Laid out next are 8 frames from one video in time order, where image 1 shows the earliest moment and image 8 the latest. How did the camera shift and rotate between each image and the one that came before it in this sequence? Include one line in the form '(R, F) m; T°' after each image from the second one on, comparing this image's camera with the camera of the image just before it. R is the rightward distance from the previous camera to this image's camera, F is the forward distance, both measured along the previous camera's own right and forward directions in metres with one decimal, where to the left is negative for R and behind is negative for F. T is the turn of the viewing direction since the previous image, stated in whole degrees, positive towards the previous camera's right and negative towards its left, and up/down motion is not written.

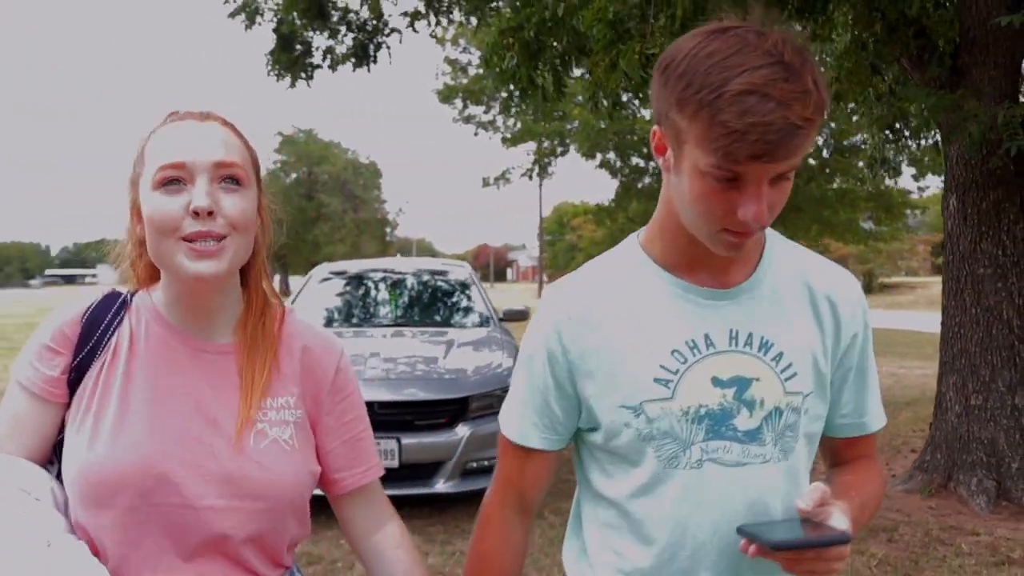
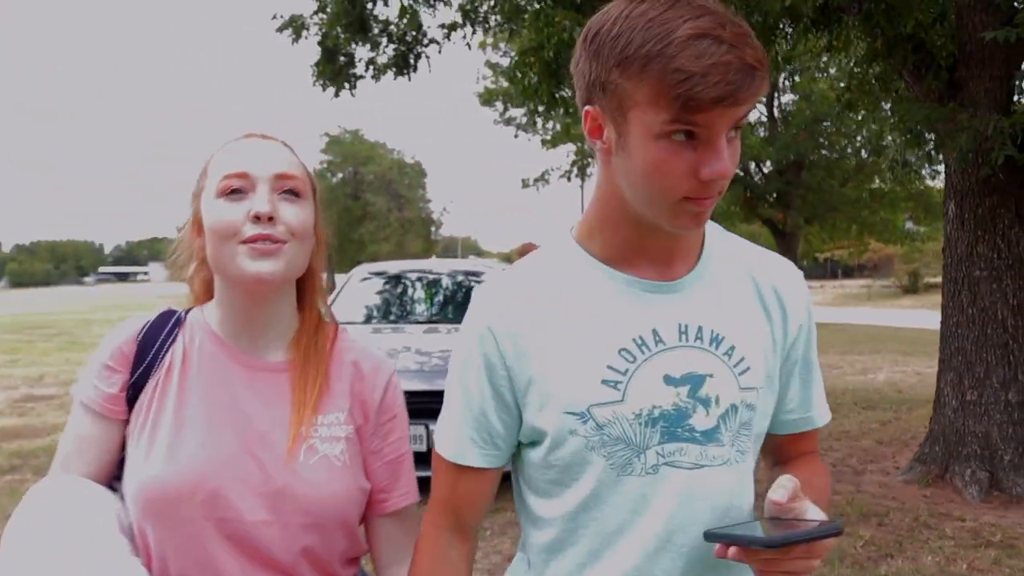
(+0.2, -0.4) m; -3°
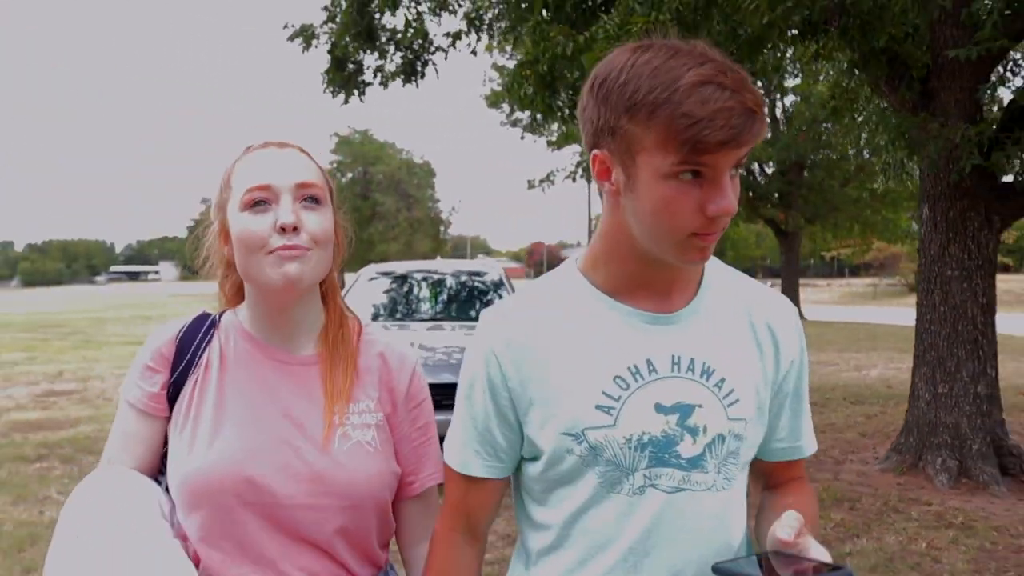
(+0.1, -0.4) m; -1°
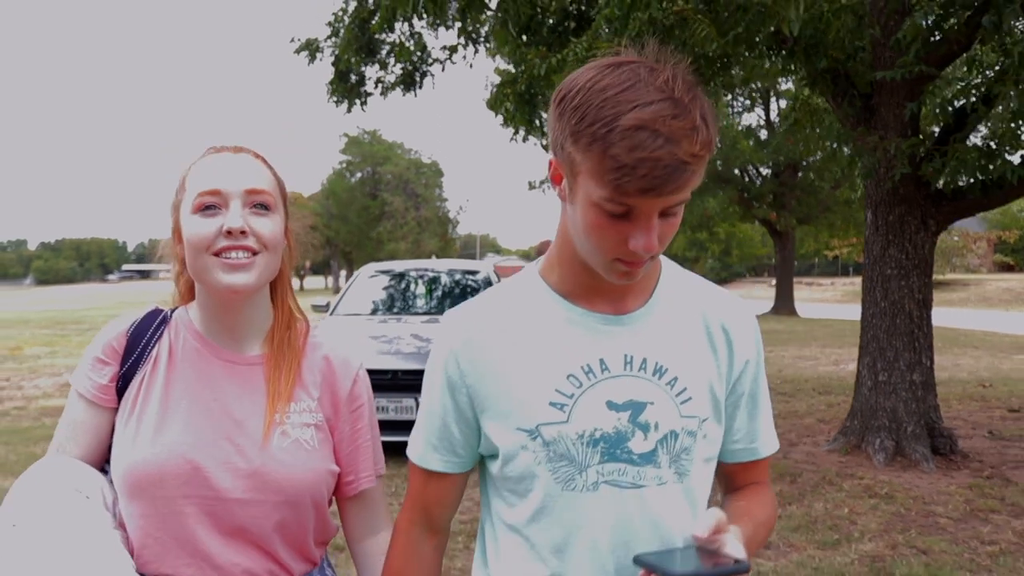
(+0.2, -0.6) m; -1°
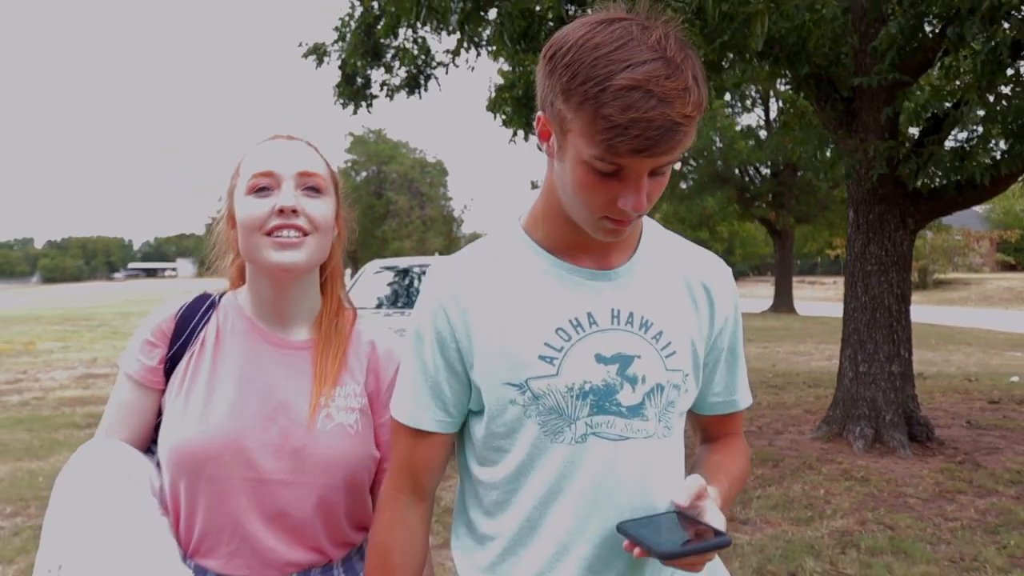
(+0.1, -0.3) m; 0°
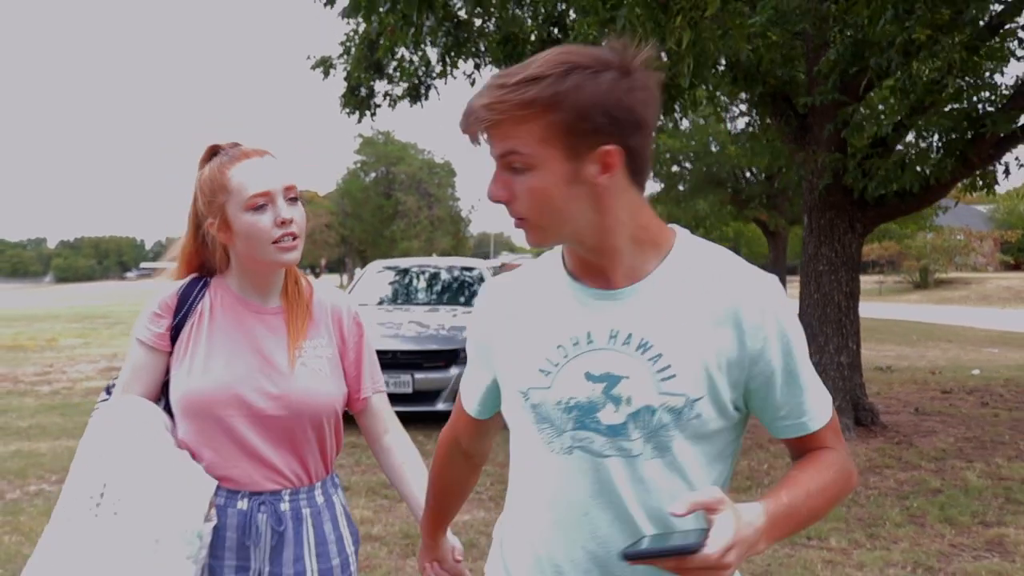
(+0.2, -0.7) m; -1°
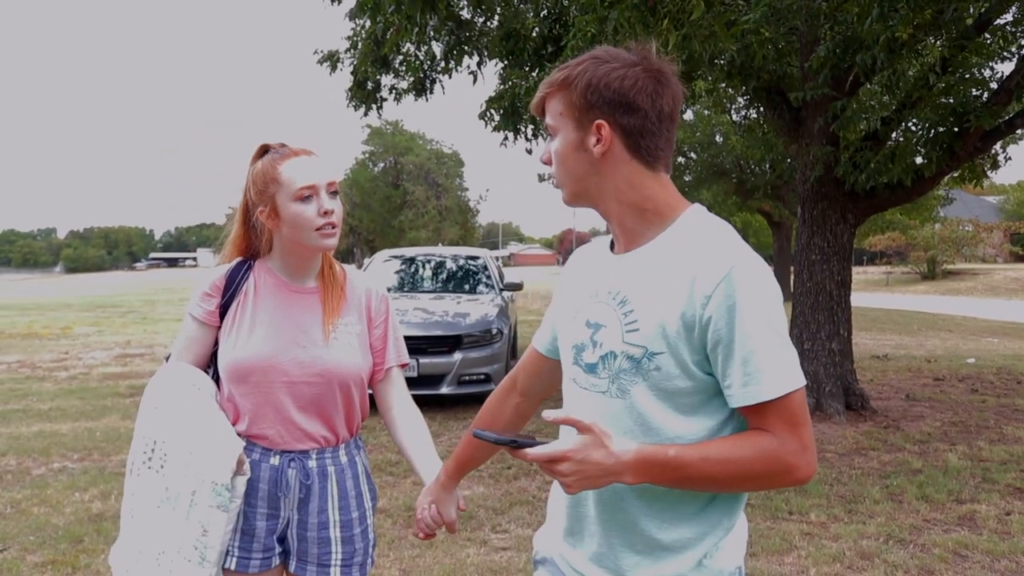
(+0.1, -0.3) m; -1°
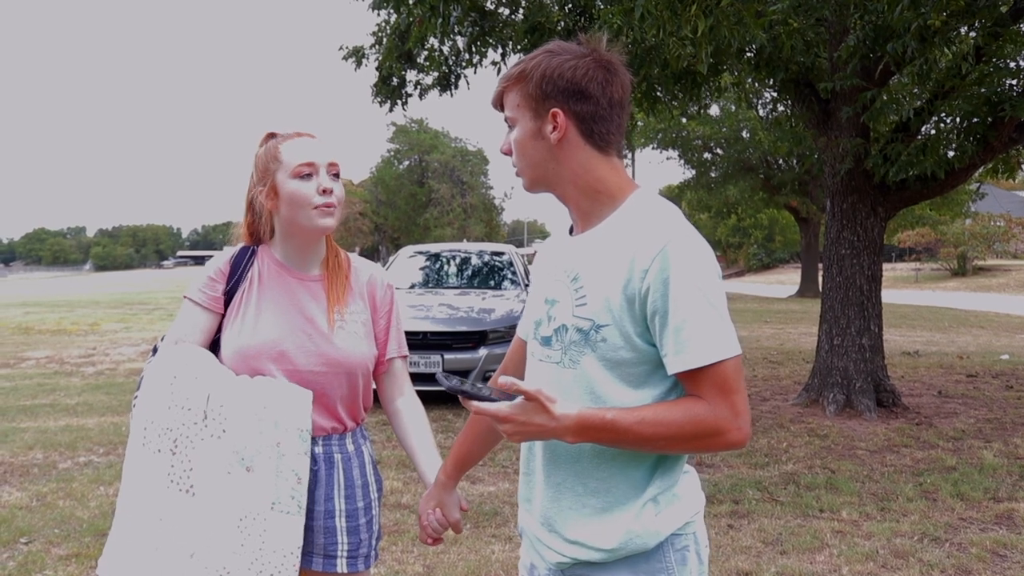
(0.0, +0.1) m; -2°
